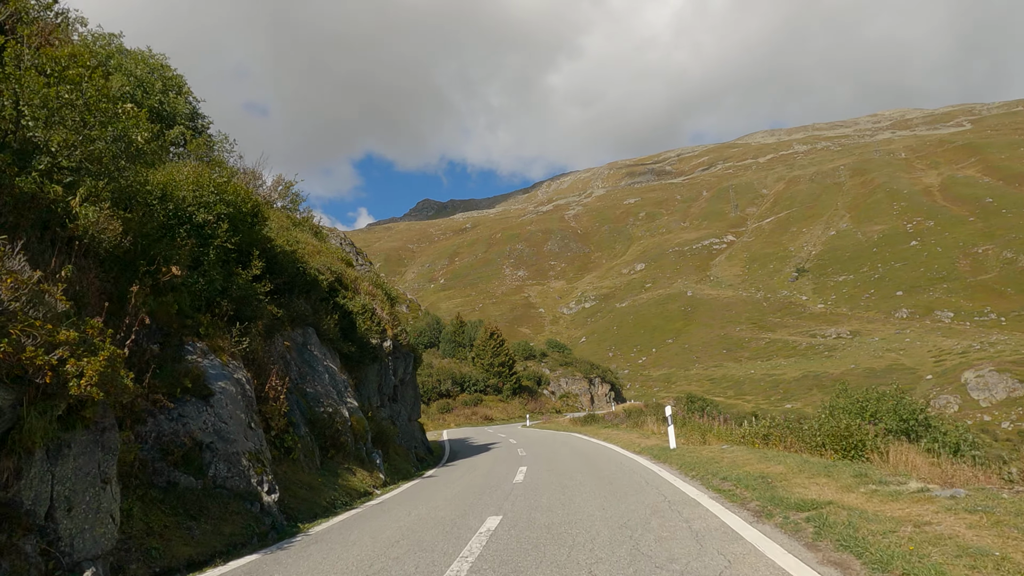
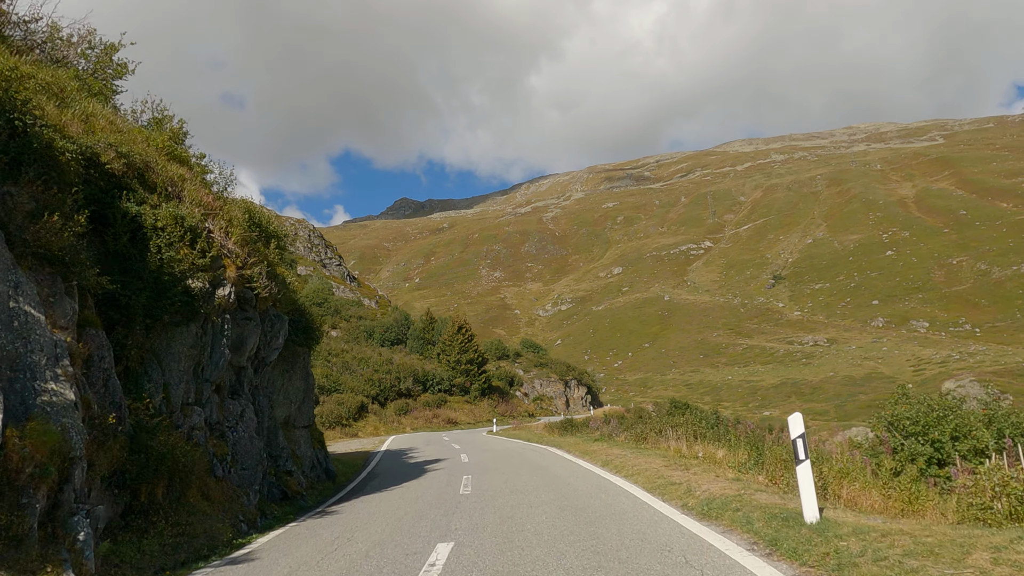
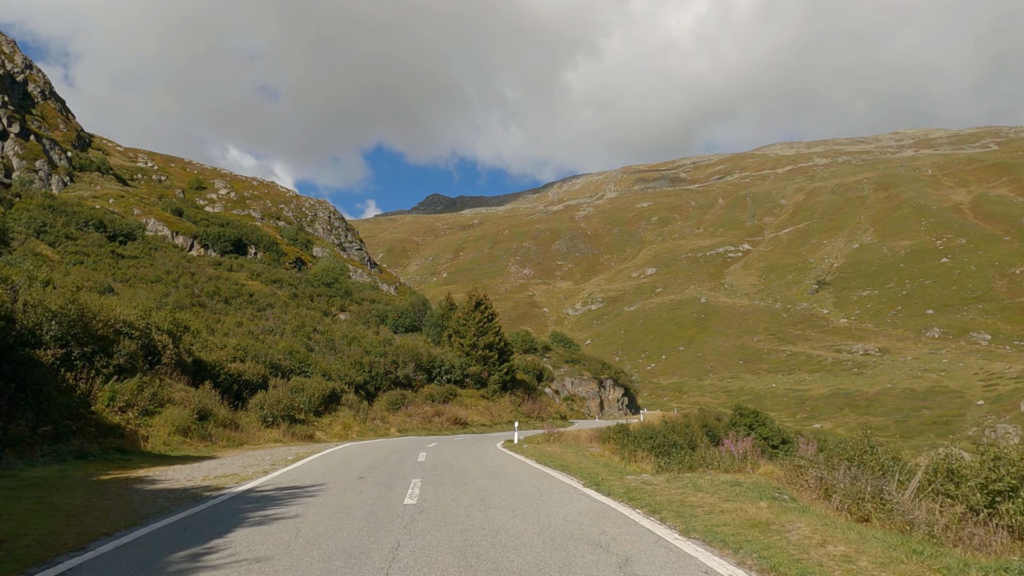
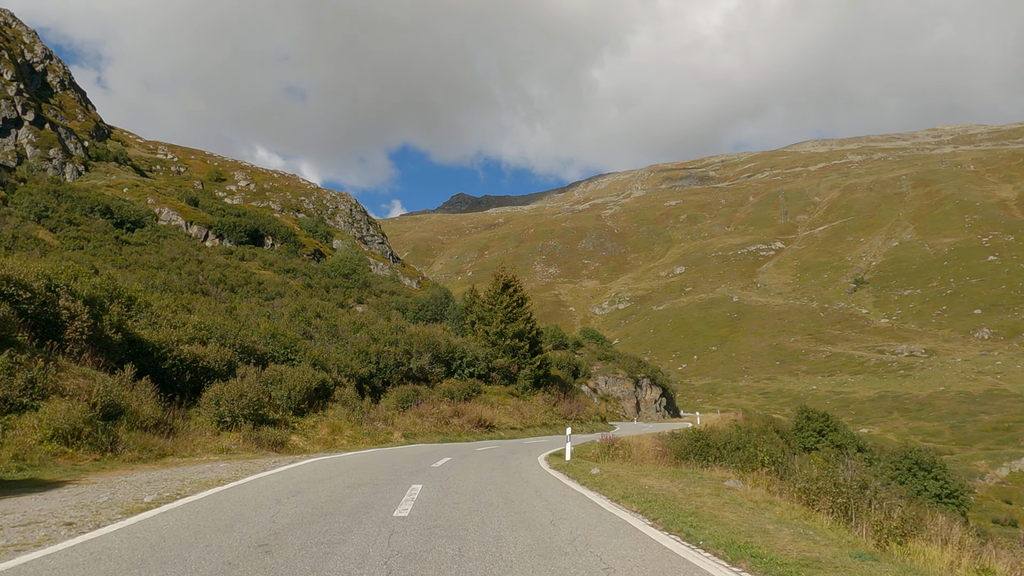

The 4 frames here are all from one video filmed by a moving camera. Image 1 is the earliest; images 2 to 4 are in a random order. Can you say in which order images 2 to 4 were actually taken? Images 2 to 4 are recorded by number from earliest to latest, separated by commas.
2, 3, 4
